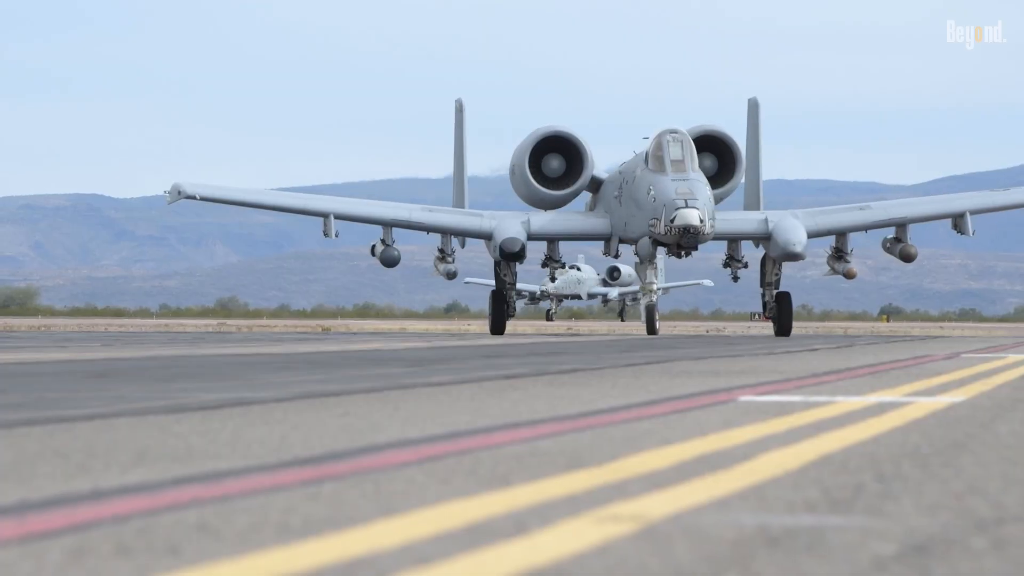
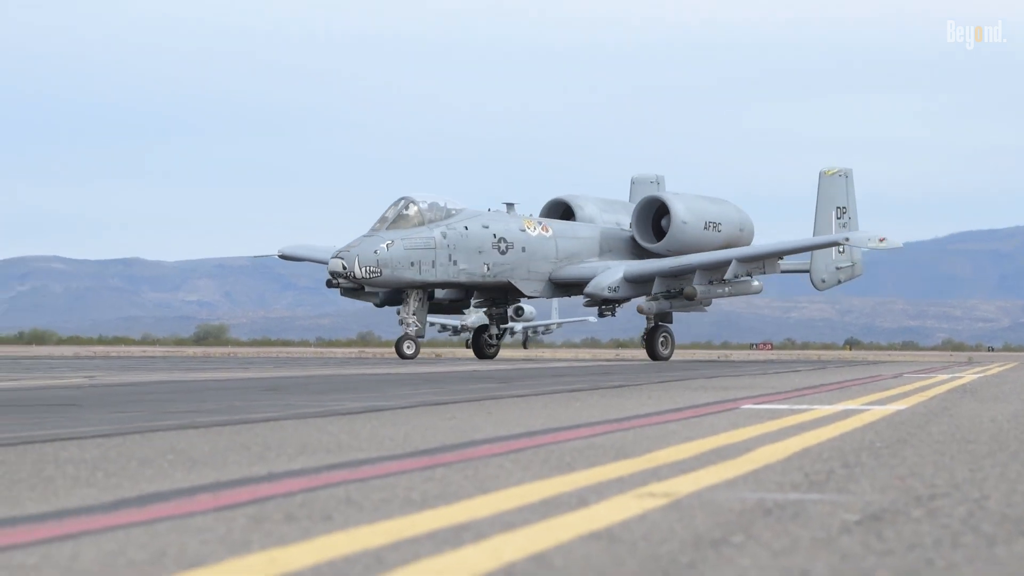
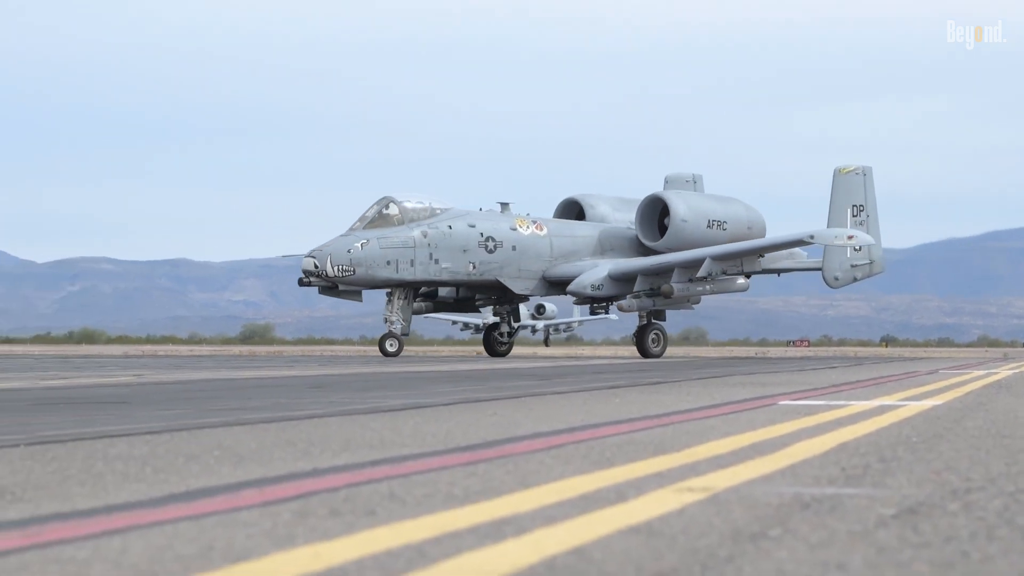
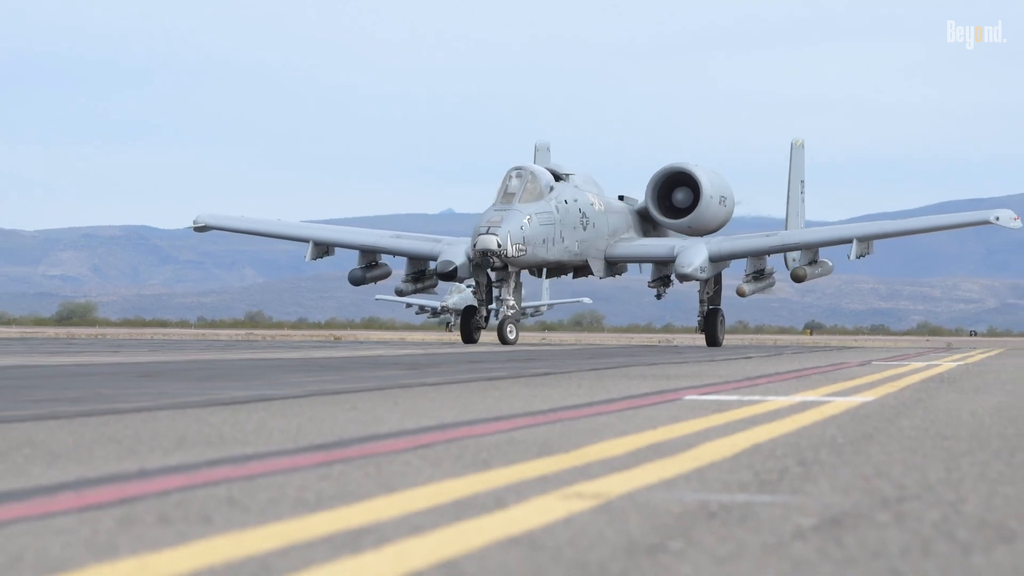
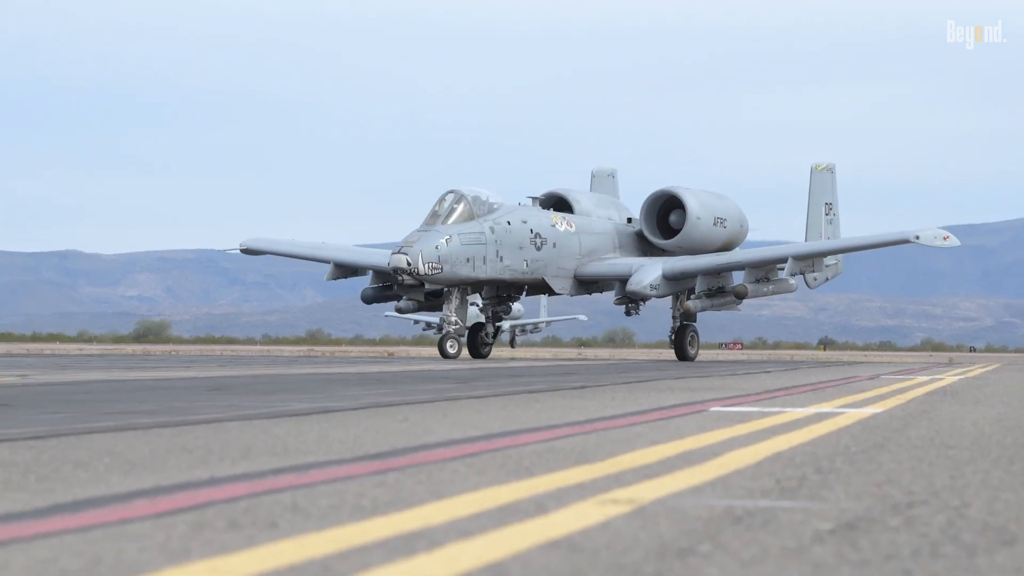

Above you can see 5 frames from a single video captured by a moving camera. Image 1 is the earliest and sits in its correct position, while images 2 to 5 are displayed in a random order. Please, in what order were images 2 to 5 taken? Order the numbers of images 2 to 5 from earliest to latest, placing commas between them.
4, 5, 2, 3
